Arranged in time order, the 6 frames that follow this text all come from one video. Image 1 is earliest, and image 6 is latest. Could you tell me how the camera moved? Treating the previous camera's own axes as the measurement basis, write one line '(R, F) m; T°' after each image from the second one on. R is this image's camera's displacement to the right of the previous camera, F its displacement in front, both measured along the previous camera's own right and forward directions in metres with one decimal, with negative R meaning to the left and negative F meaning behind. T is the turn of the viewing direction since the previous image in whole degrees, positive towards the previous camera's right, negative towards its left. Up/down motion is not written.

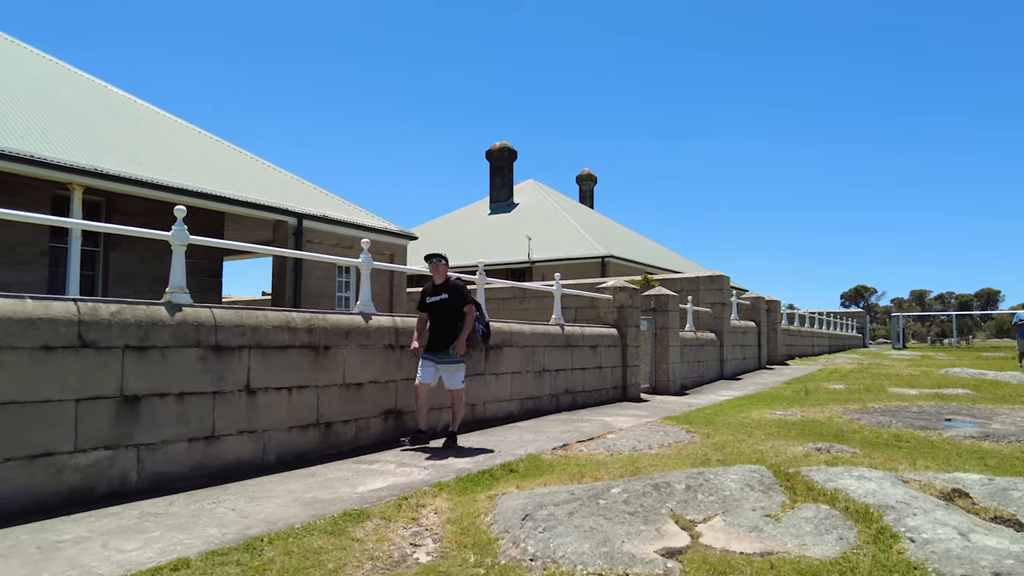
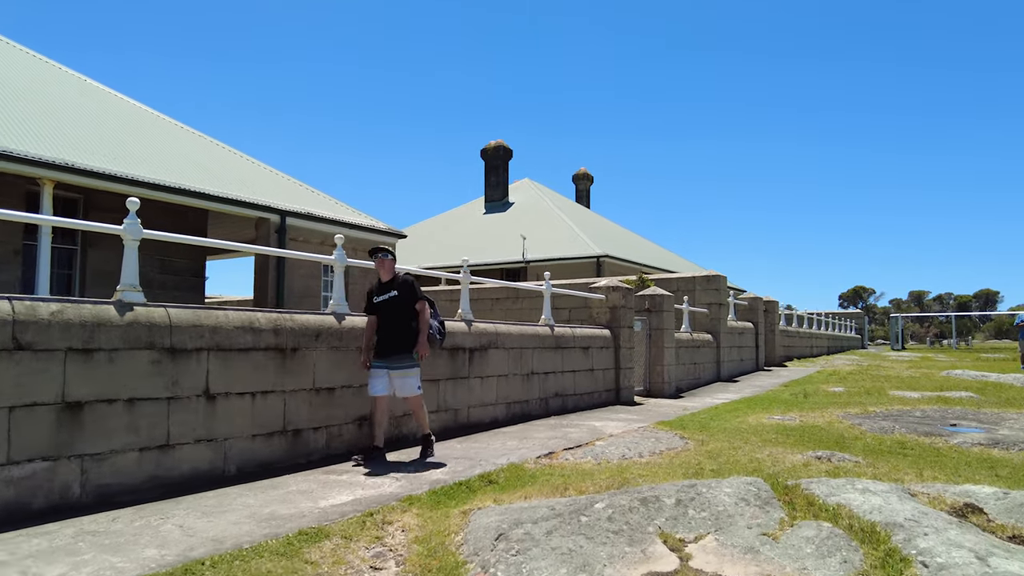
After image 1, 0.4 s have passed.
(+0.1, +0.4) m; 0°
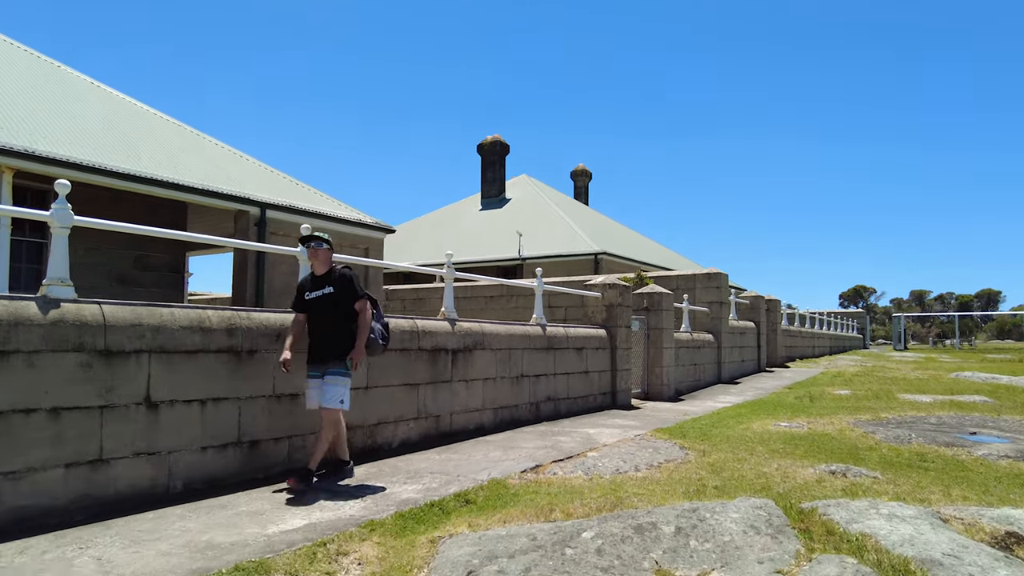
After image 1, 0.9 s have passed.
(+0.1, +0.6) m; 0°
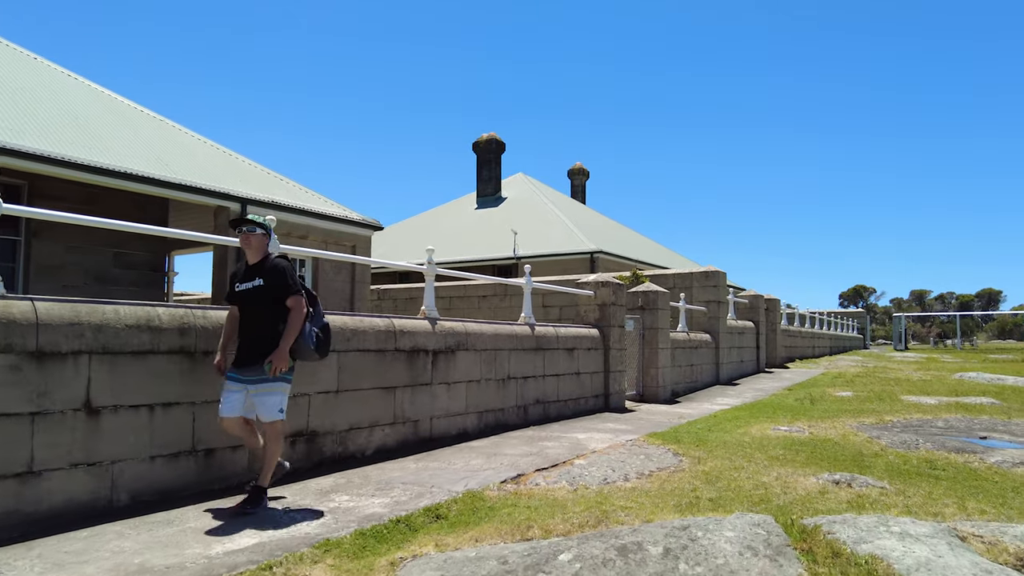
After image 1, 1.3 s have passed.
(+0.1, +0.4) m; 0°
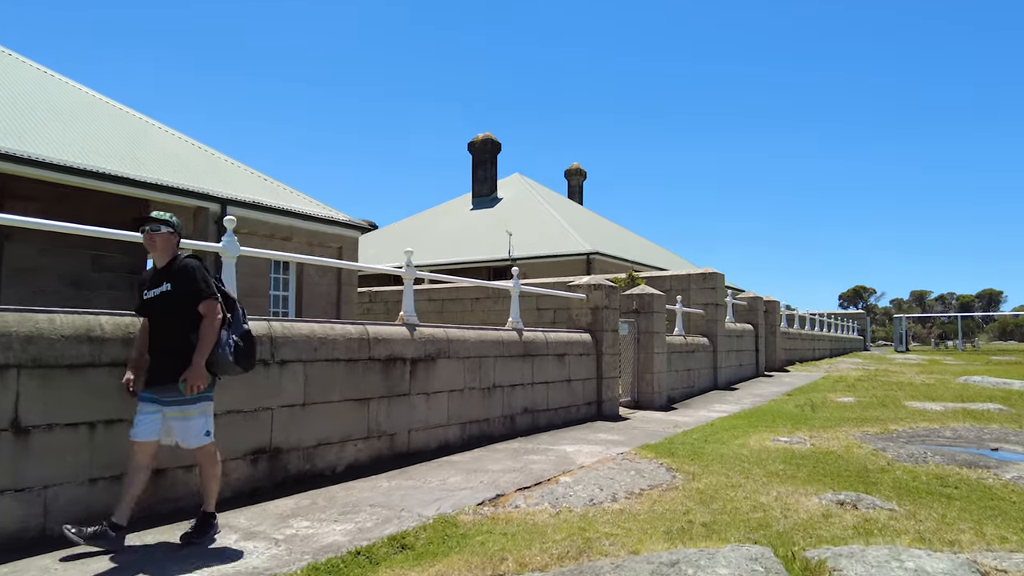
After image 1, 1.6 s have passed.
(+0.1, +0.4) m; 0°
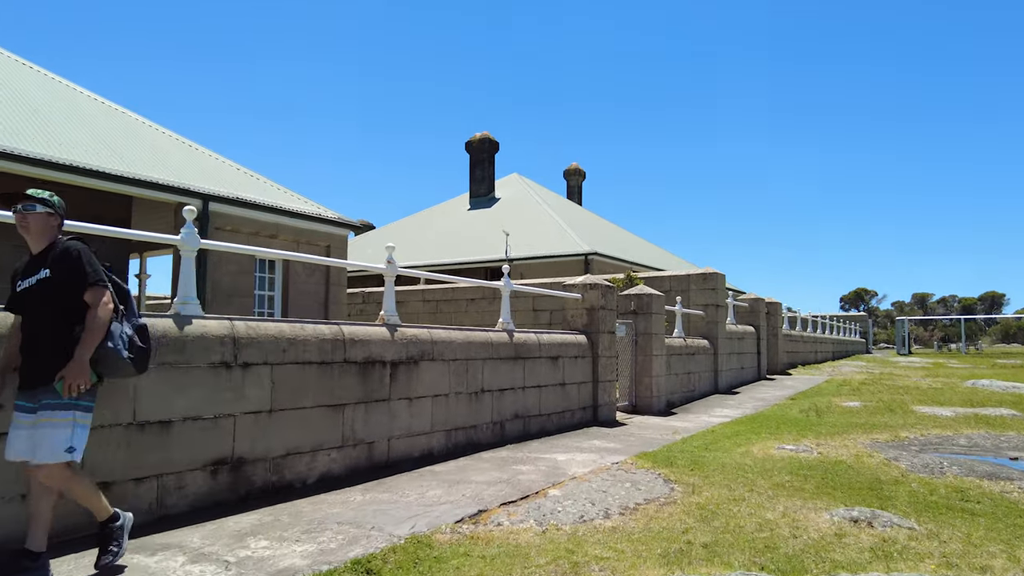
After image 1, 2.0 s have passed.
(+0.1, +0.4) m; 0°
